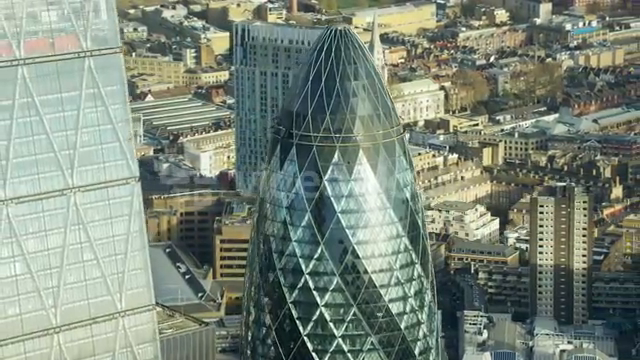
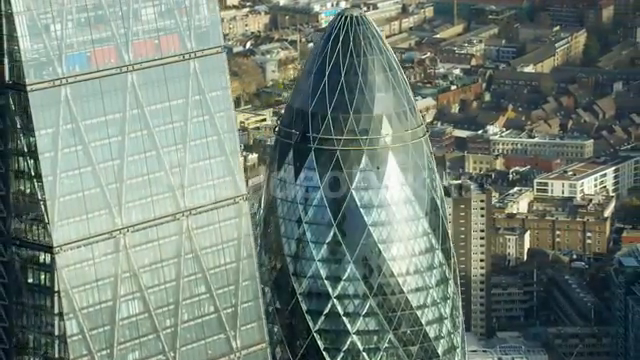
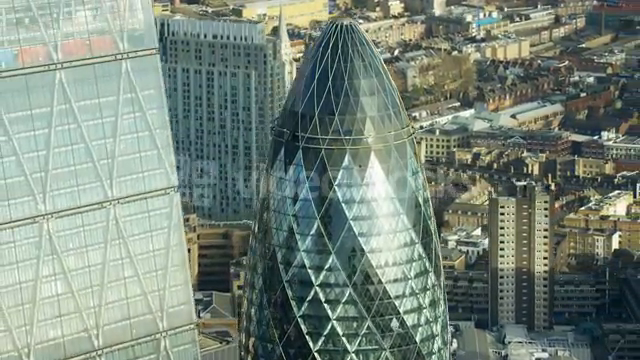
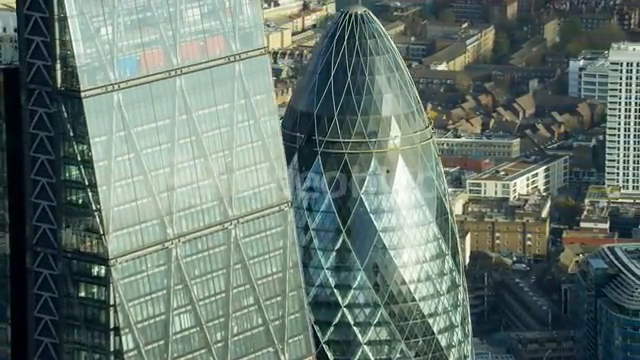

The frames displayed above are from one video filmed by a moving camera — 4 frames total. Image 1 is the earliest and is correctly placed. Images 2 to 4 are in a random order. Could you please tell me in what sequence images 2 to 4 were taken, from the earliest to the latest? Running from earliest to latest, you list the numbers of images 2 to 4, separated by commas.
3, 2, 4
